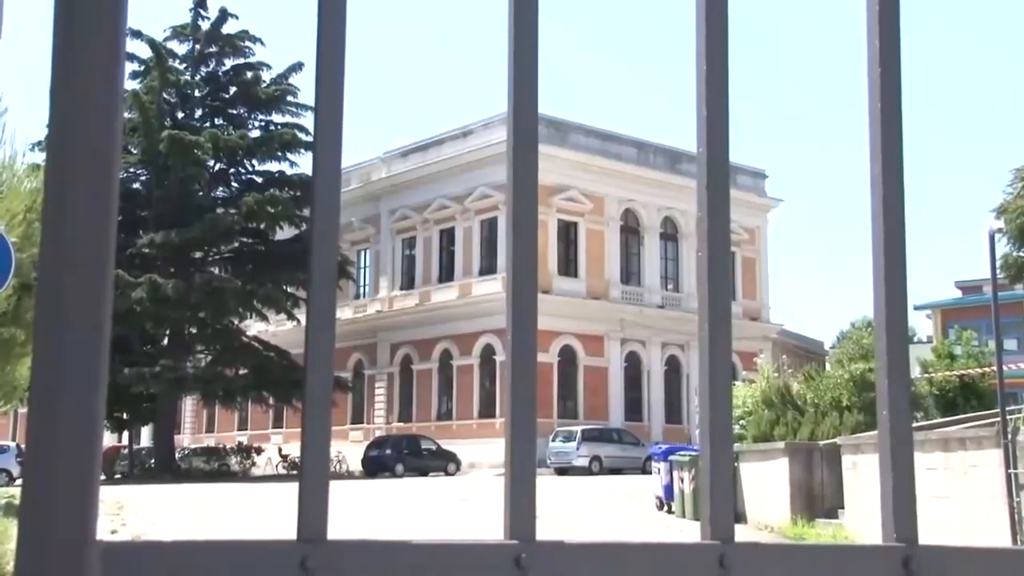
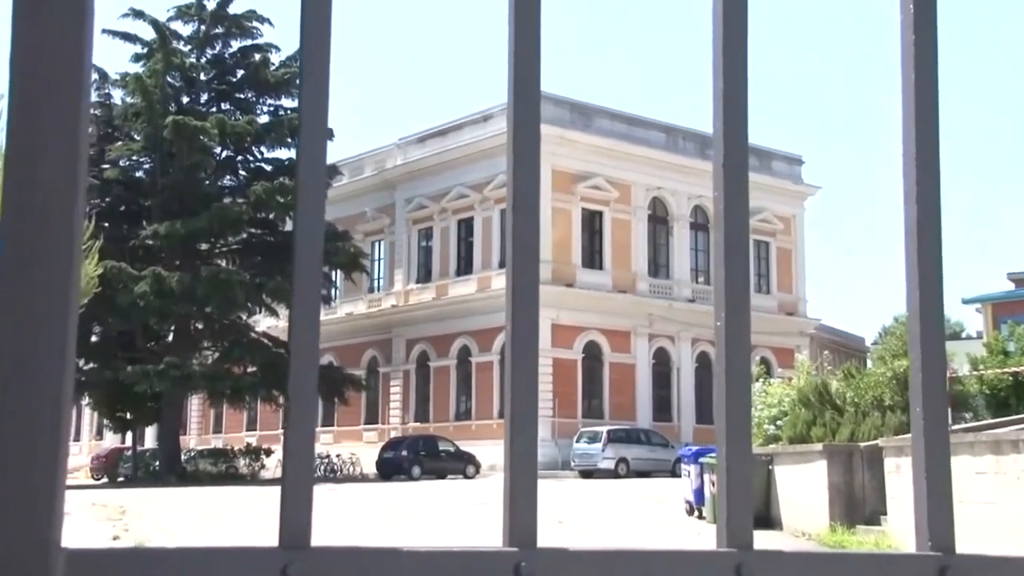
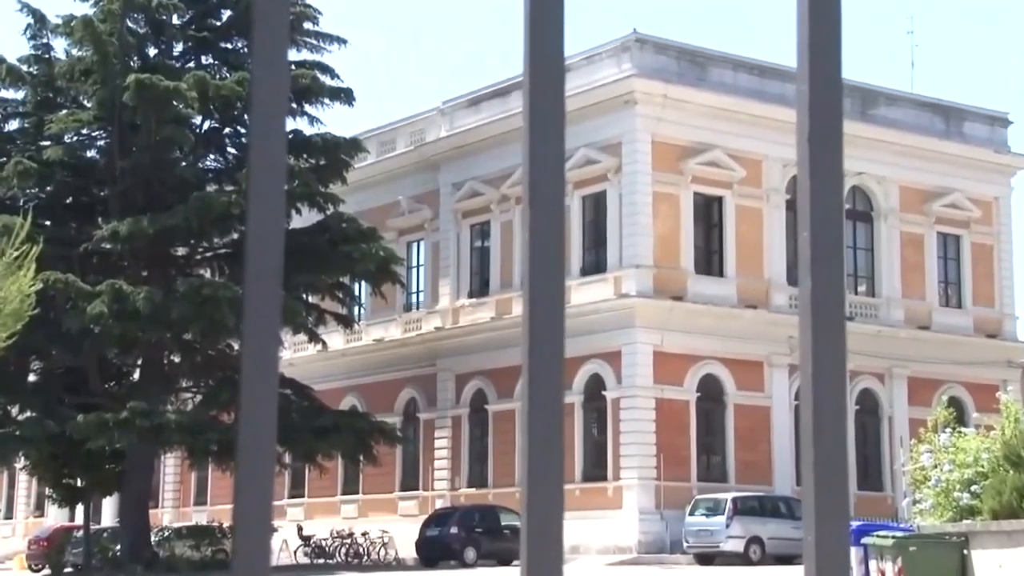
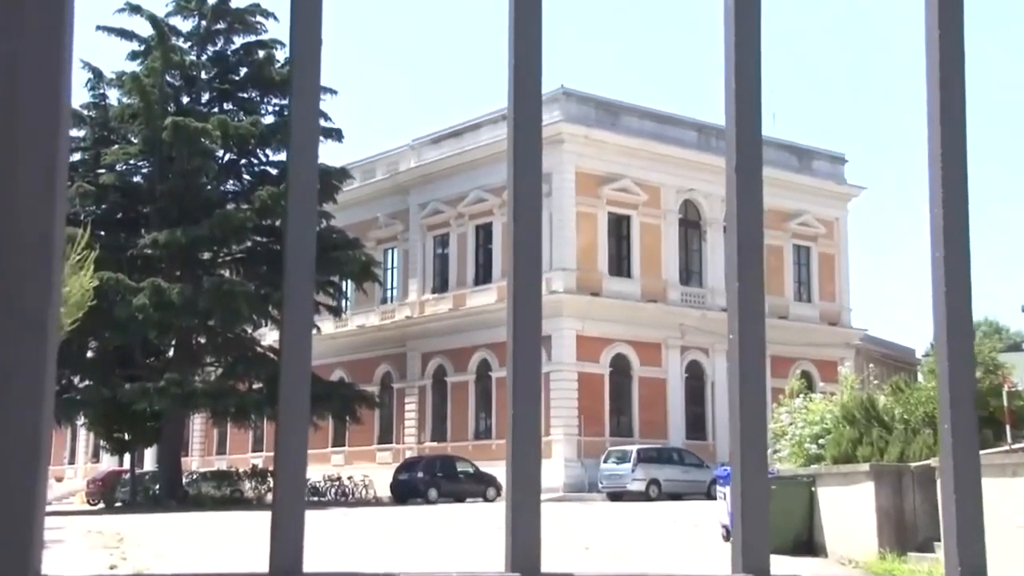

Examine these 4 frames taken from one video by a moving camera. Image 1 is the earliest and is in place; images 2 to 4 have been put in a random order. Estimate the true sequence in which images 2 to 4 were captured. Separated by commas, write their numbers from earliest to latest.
2, 4, 3
